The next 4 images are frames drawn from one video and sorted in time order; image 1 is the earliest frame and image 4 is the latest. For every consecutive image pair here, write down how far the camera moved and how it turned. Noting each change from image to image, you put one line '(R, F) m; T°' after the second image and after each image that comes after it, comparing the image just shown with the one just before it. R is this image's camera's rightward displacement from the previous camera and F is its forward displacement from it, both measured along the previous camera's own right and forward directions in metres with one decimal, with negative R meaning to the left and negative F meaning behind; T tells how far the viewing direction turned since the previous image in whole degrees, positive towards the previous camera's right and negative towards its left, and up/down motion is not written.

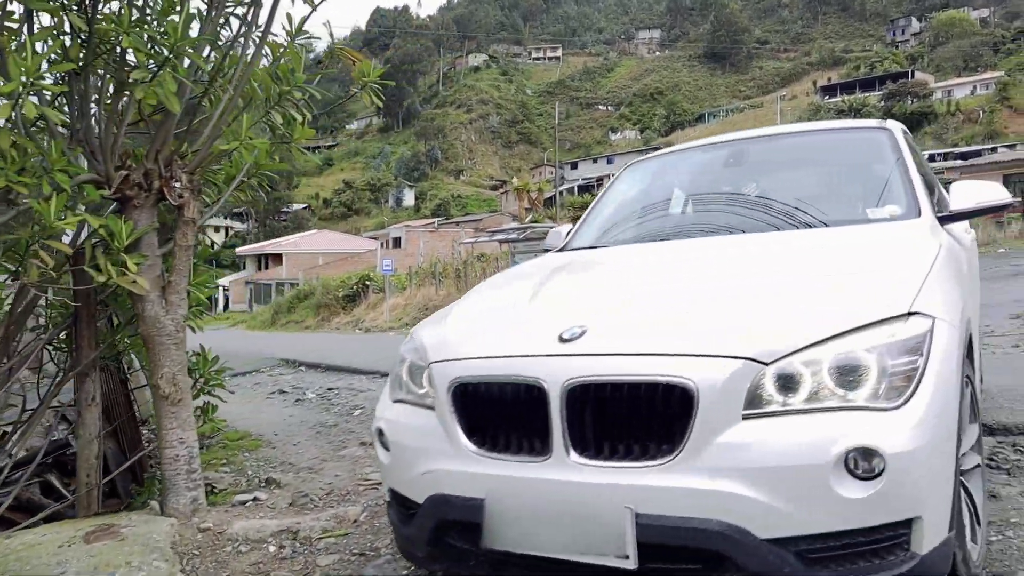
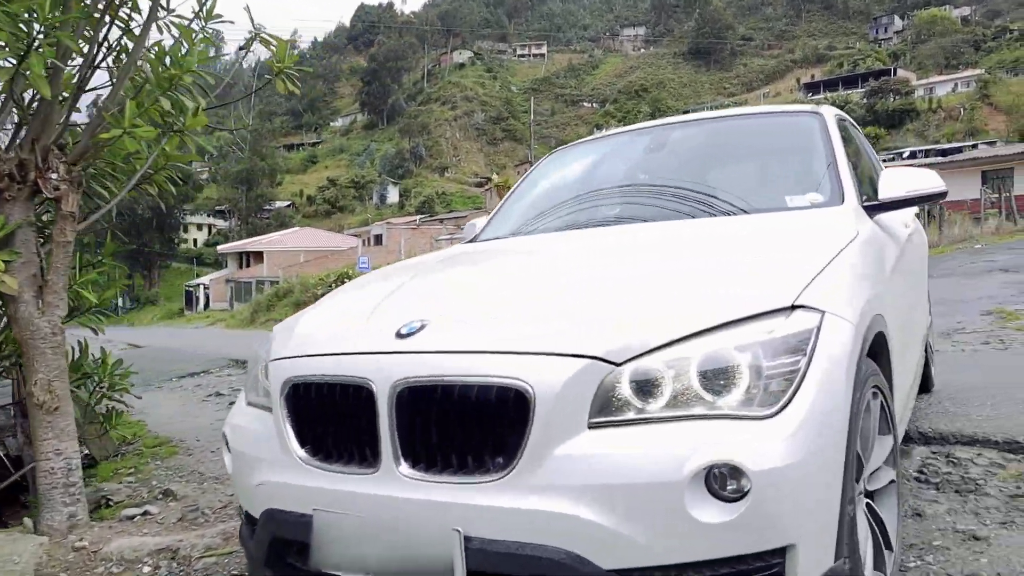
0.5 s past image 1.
(+0.3, +0.2) m; +1°
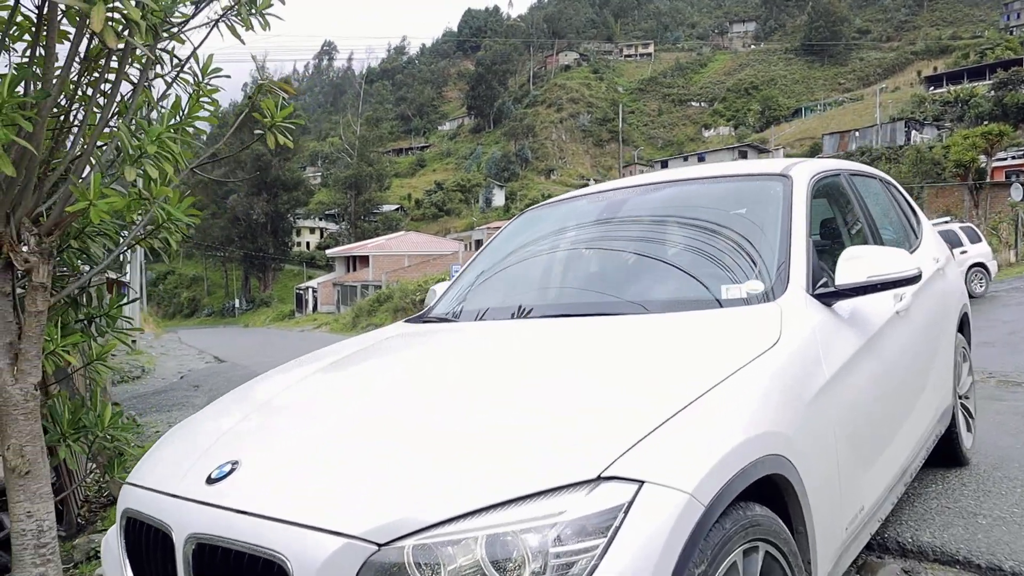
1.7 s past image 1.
(+0.4, +0.2) m; -7°
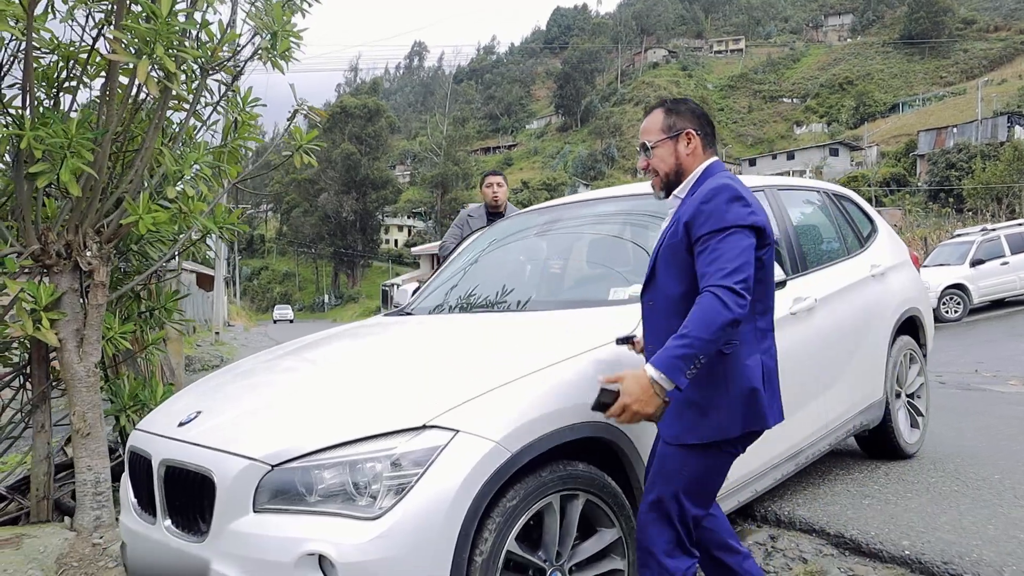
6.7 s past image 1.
(+0.4, -0.5) m; -6°
